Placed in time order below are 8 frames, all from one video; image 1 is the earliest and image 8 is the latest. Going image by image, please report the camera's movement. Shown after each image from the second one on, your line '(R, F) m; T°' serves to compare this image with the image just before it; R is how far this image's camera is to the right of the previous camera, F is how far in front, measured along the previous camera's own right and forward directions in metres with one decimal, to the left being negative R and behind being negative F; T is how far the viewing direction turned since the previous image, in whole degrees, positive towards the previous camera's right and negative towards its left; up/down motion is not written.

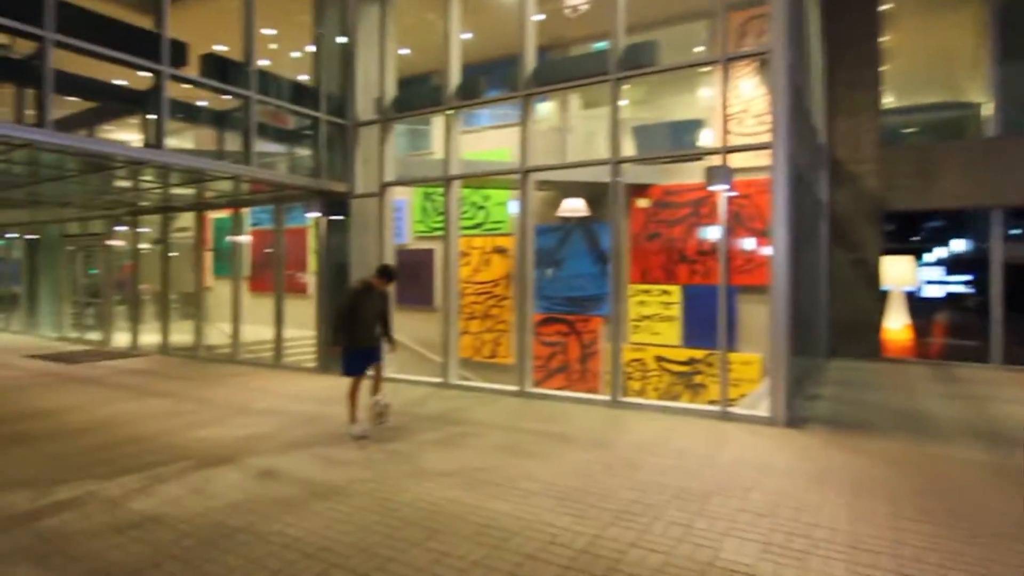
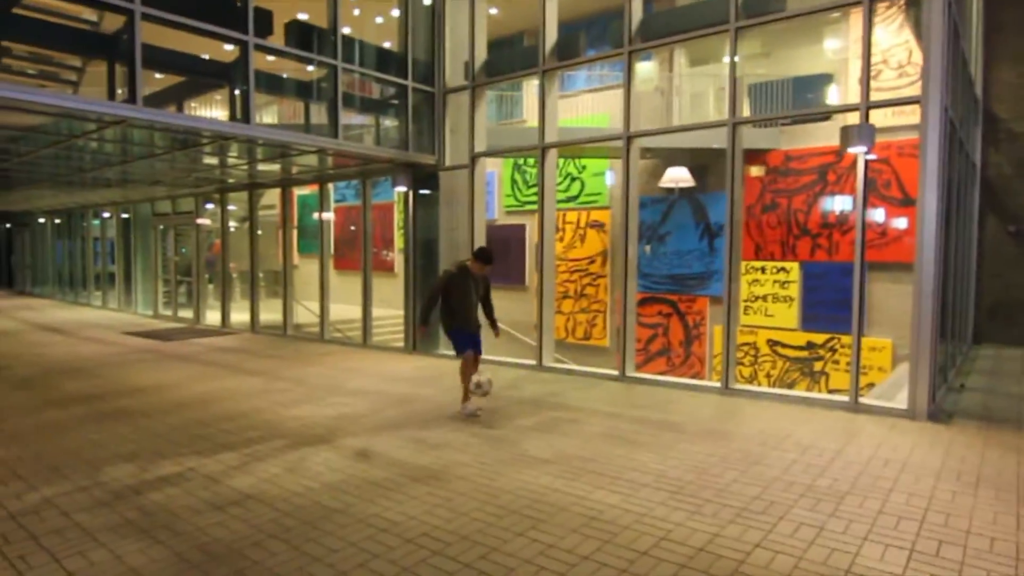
(-0.3, +0.5) m; -7°
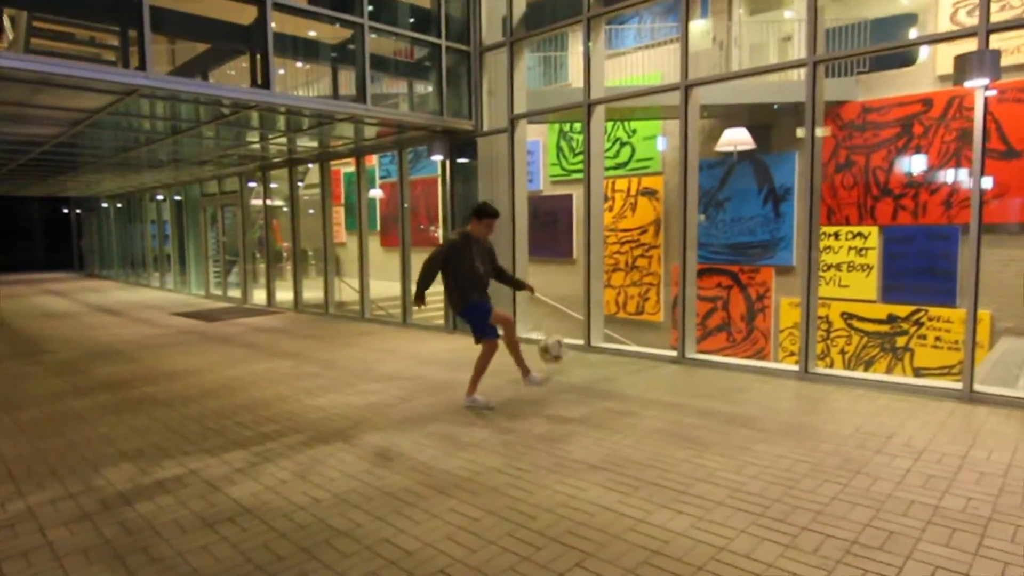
(+0.1, +0.8) m; -5°
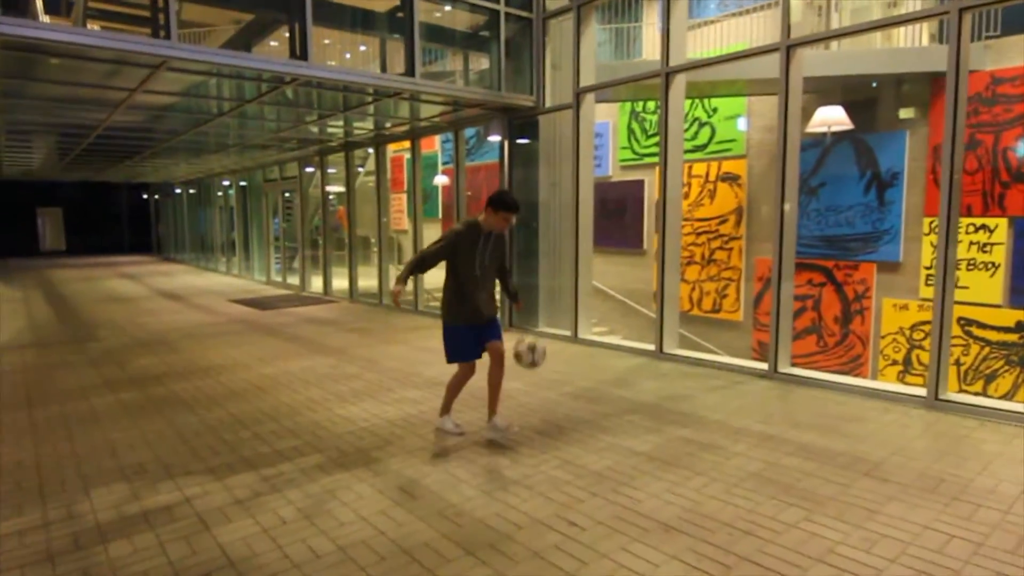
(+0.1, +0.9) m; -6°
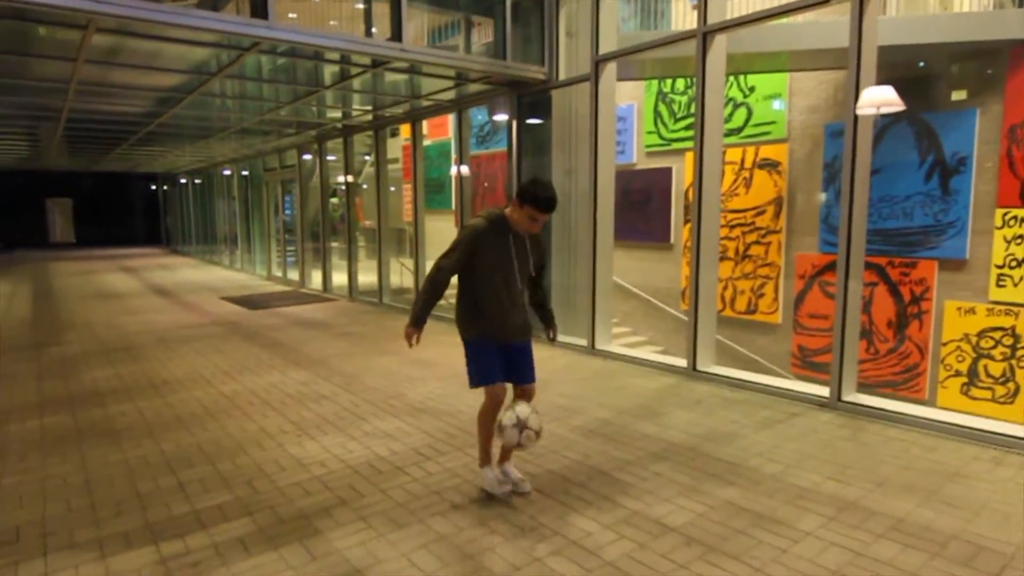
(+0.2, +1.1) m; -2°
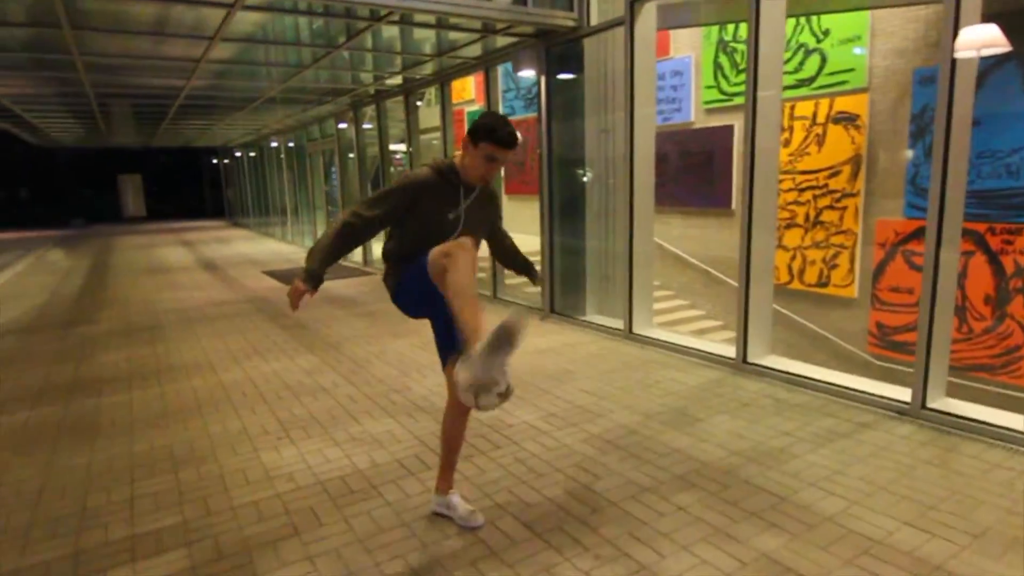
(+0.4, +0.7) m; -6°
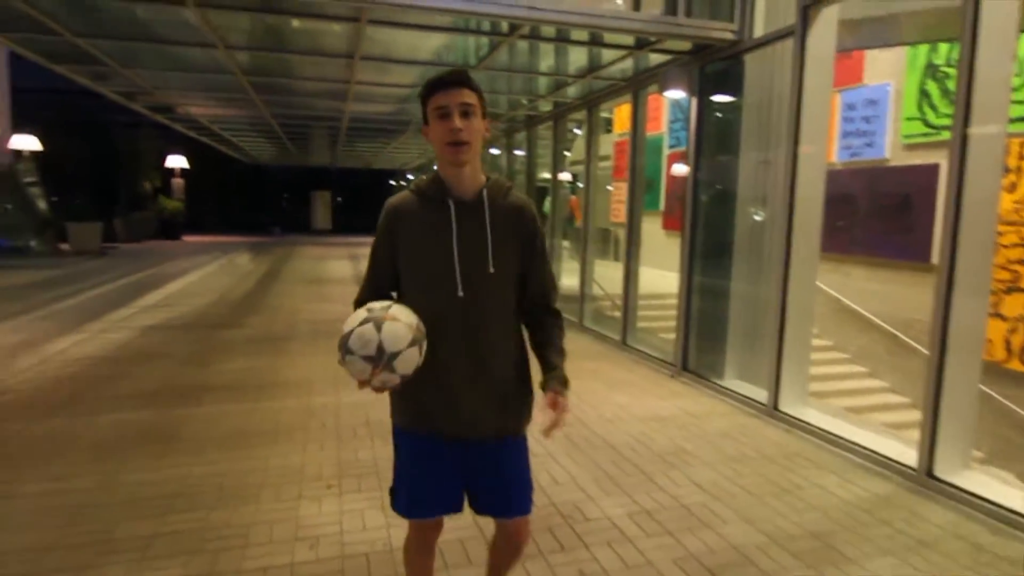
(+0.3, +0.8) m; -15°
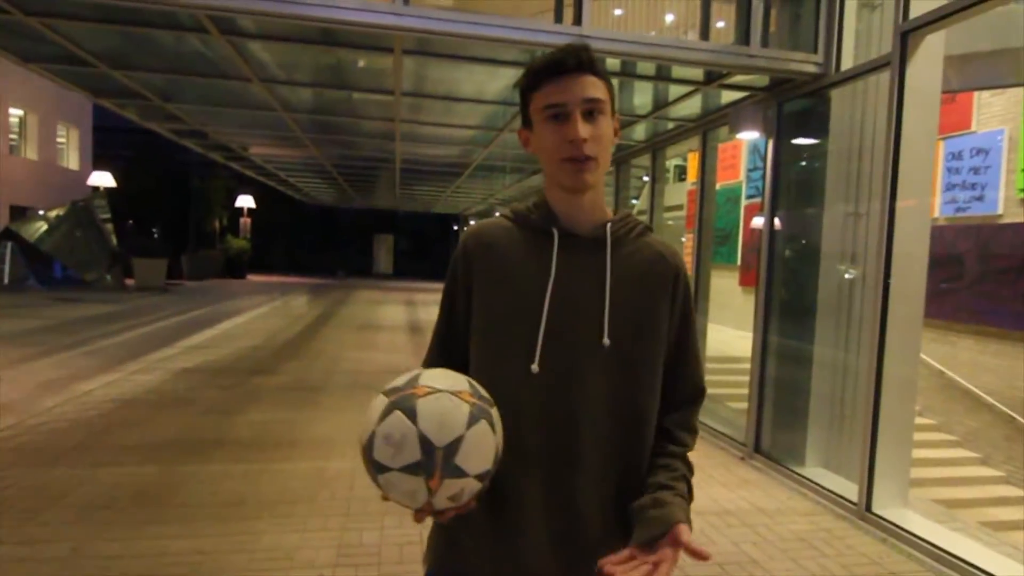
(+0.1, +0.6) m; -6°
